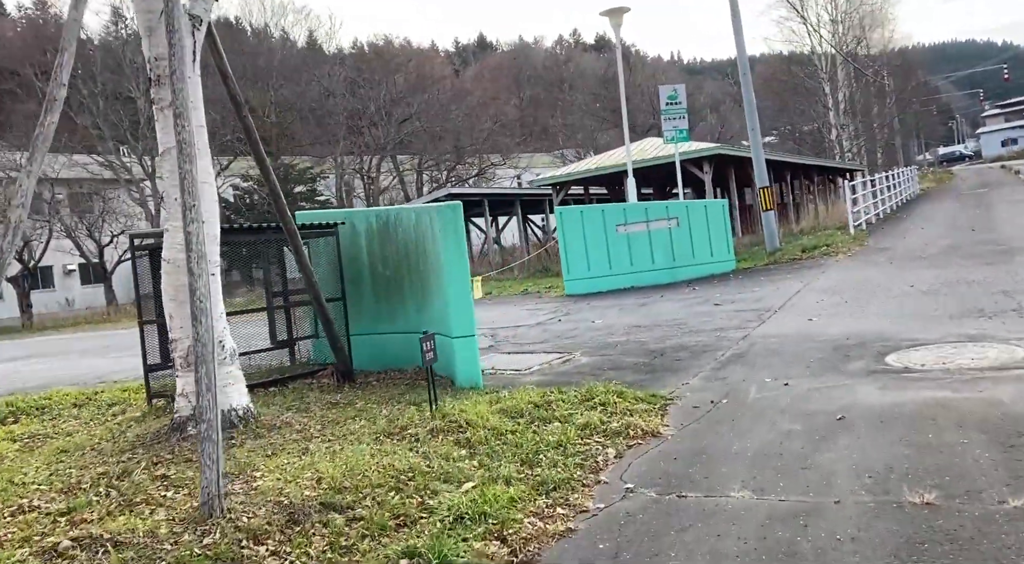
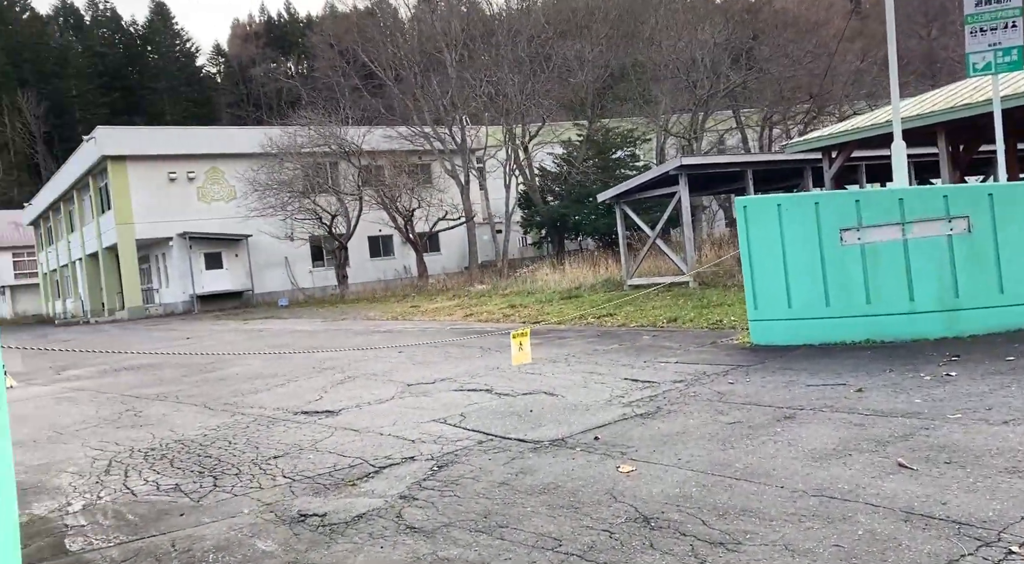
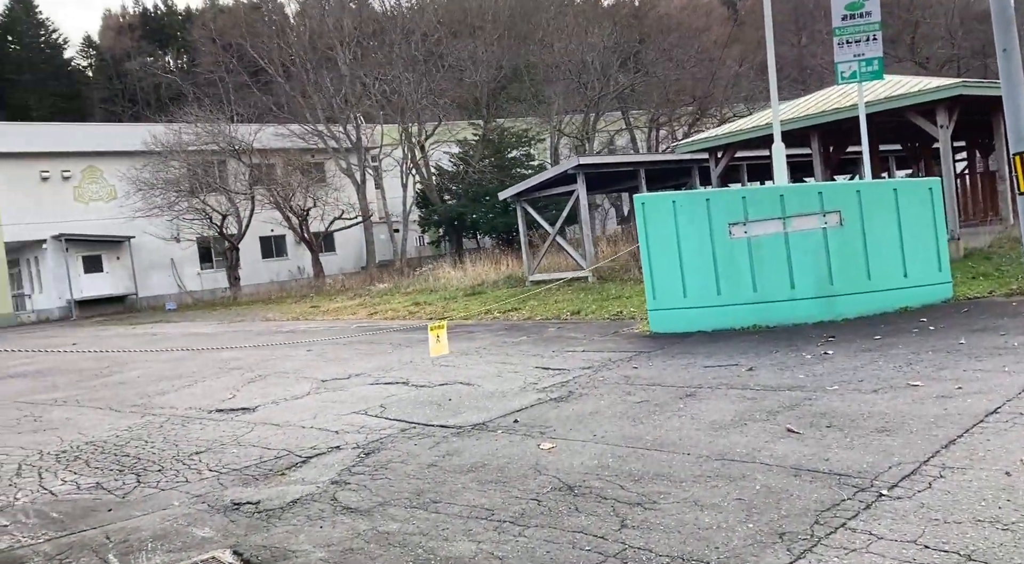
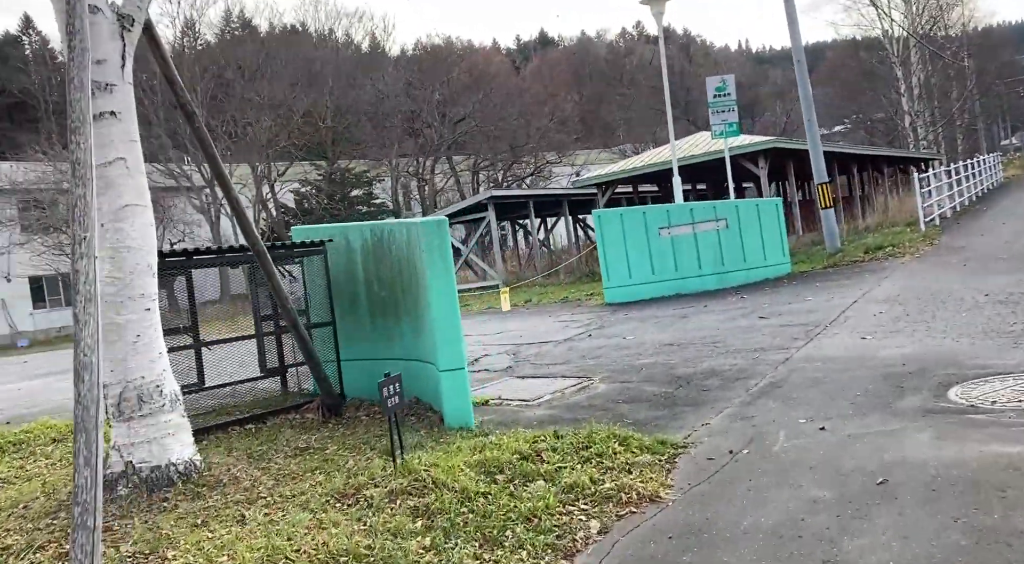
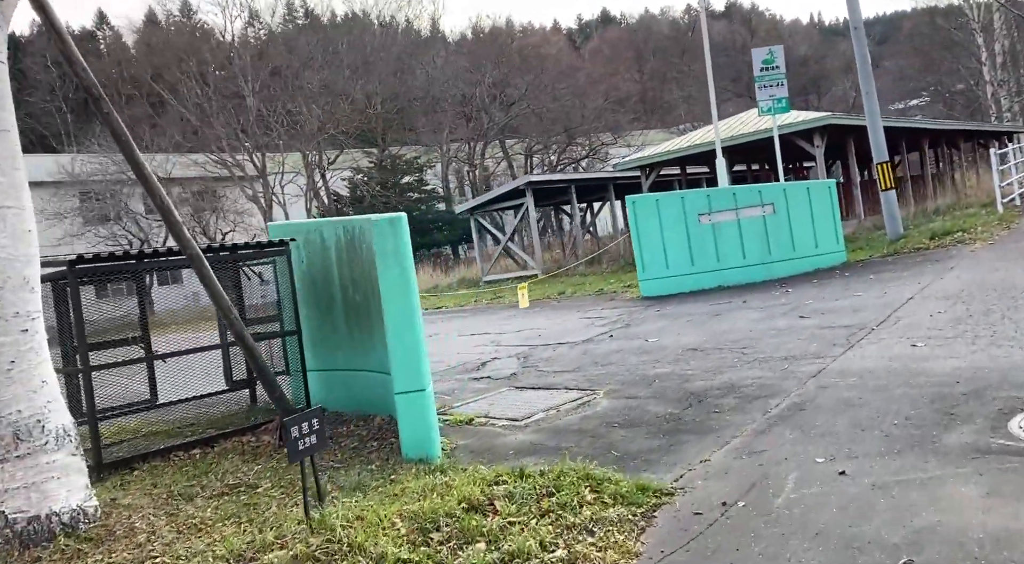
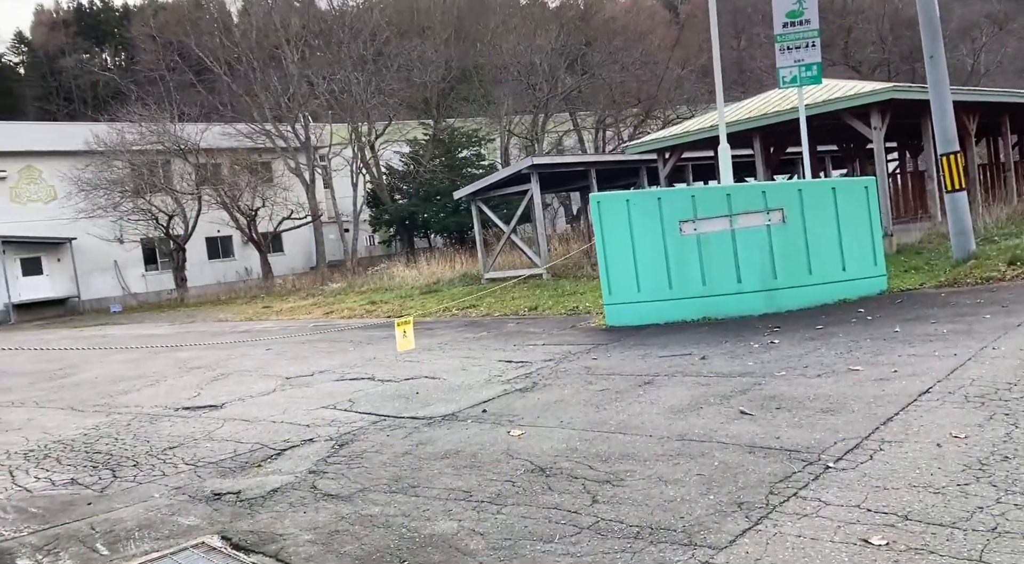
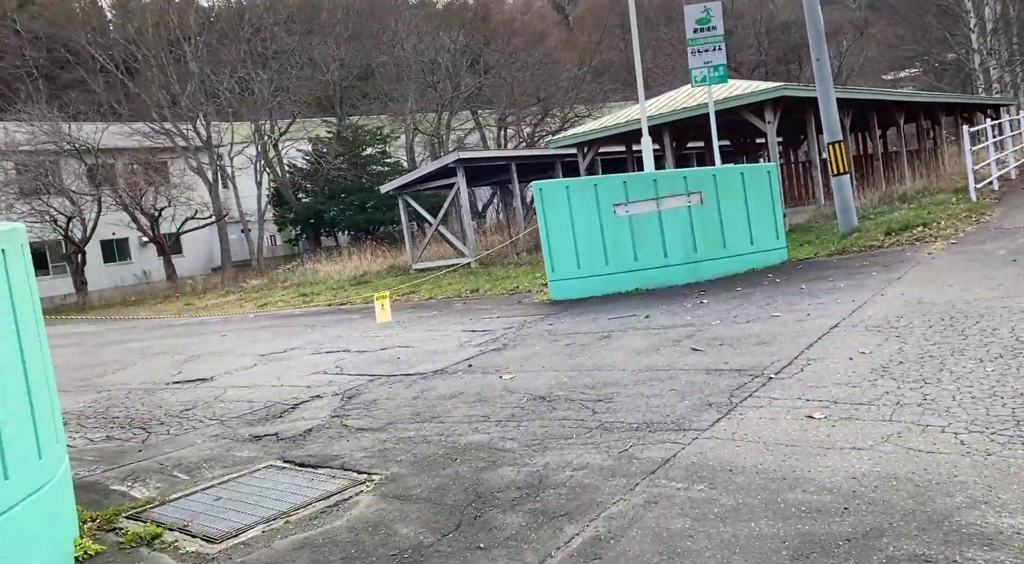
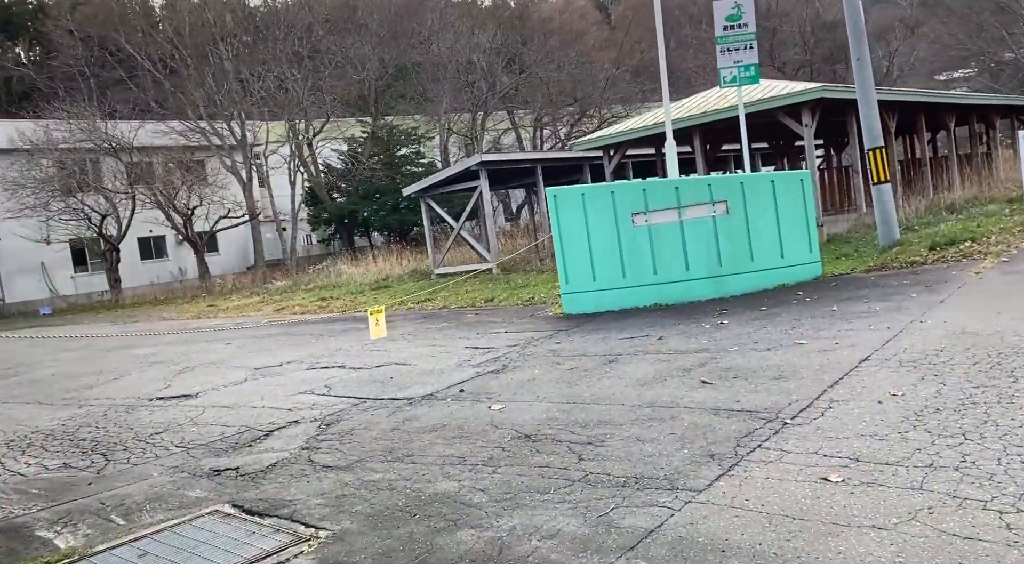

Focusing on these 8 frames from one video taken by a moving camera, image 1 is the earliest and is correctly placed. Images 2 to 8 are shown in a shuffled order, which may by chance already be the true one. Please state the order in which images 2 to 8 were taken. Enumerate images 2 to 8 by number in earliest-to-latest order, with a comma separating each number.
4, 5, 7, 8, 6, 3, 2
